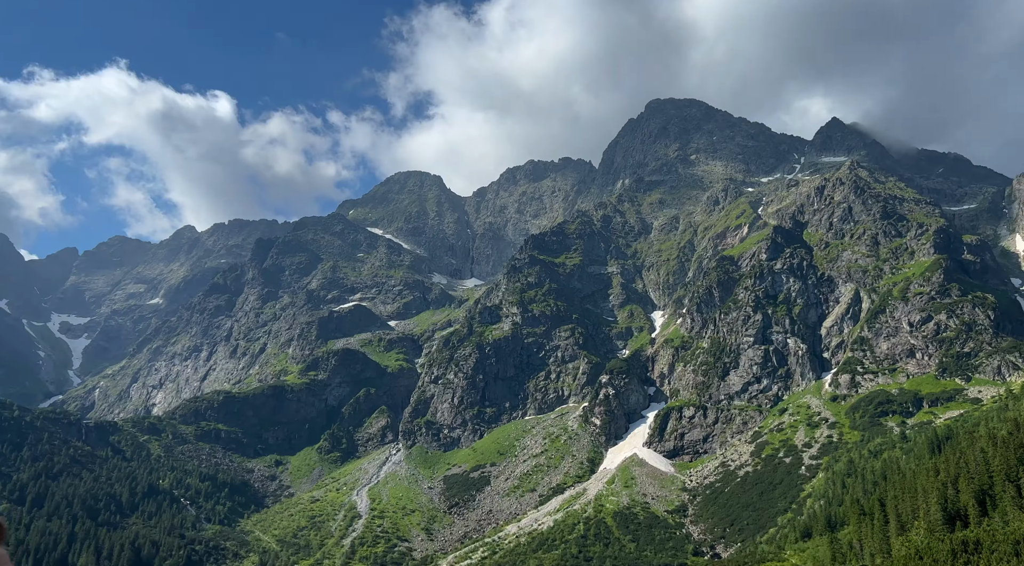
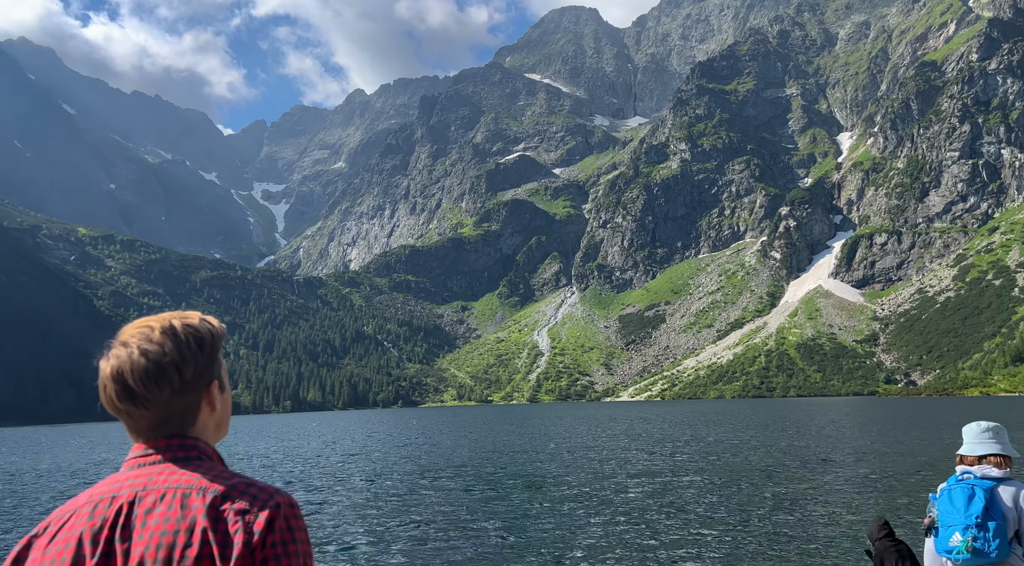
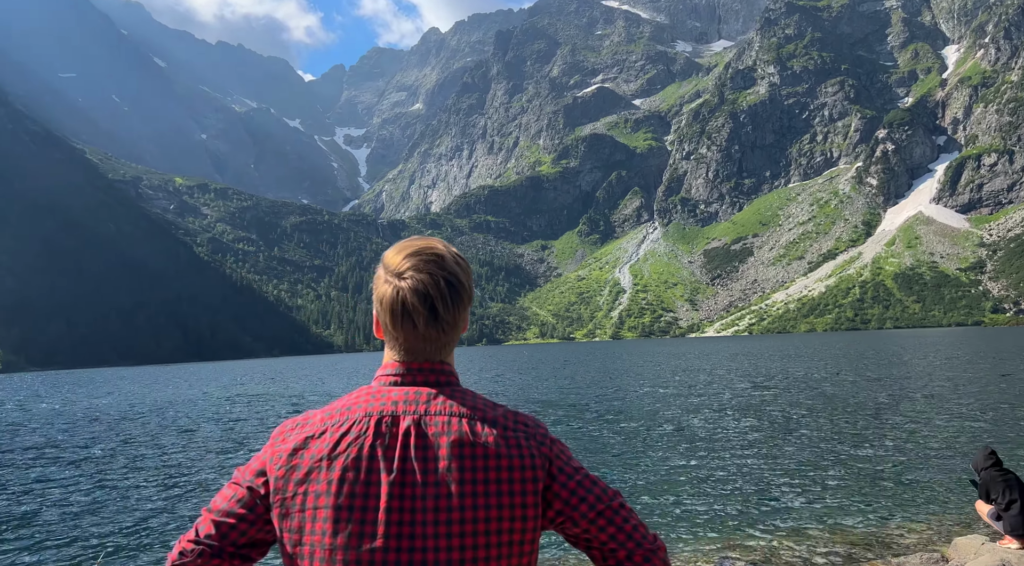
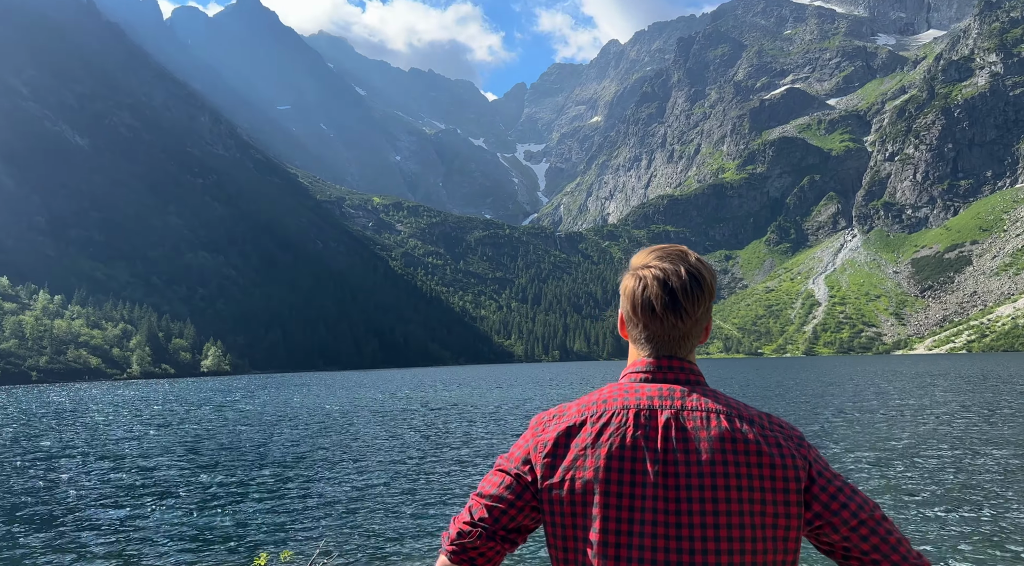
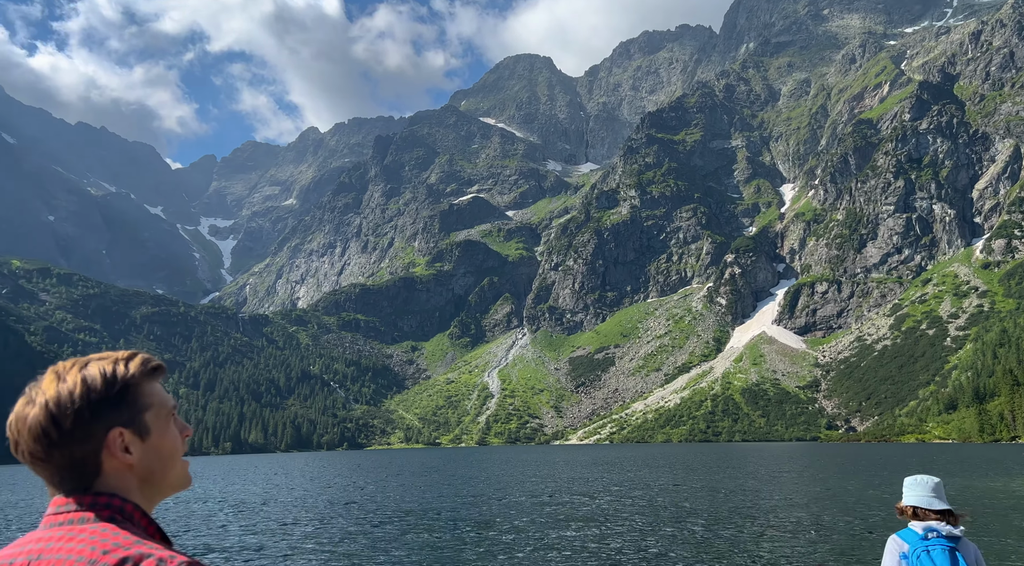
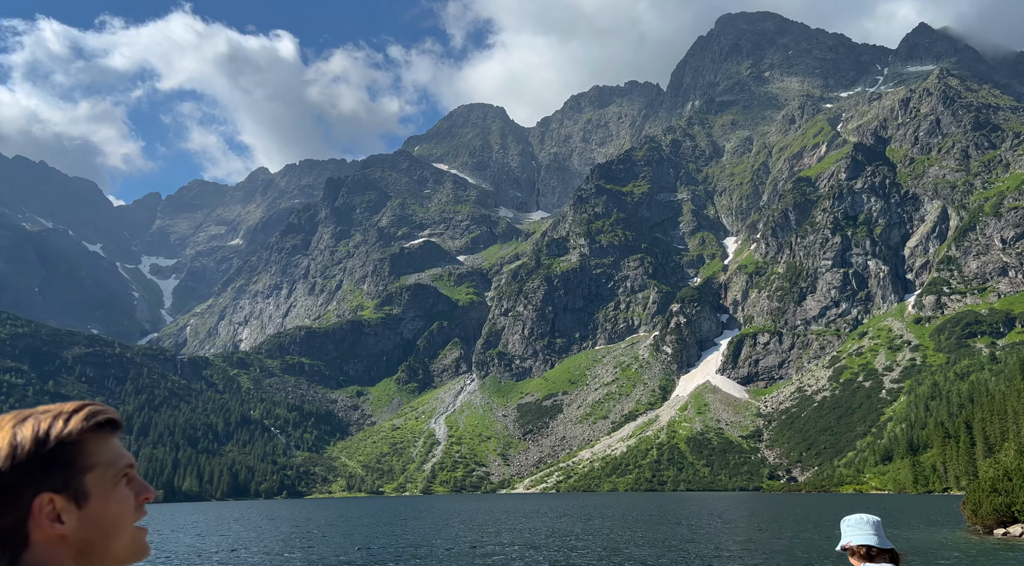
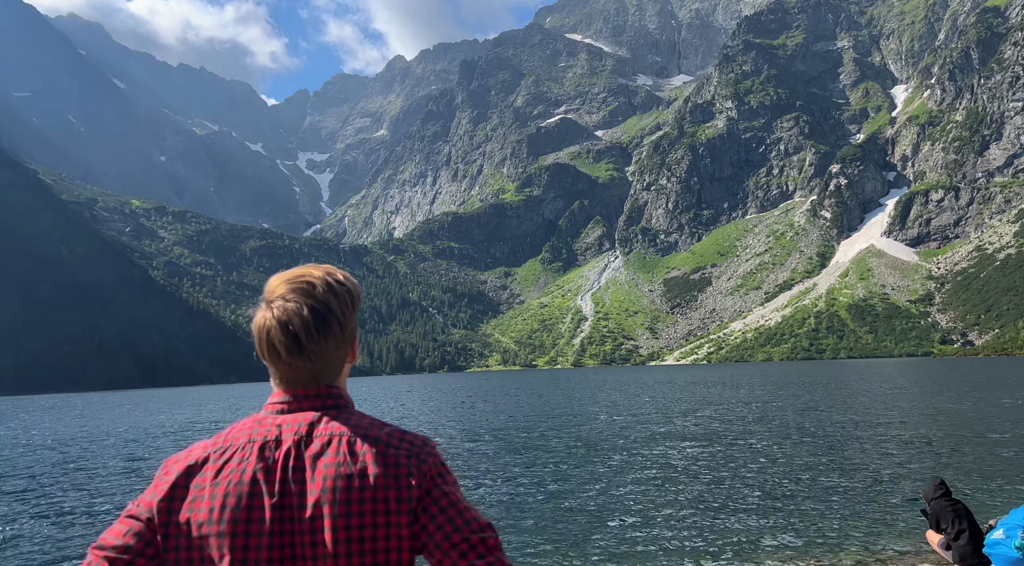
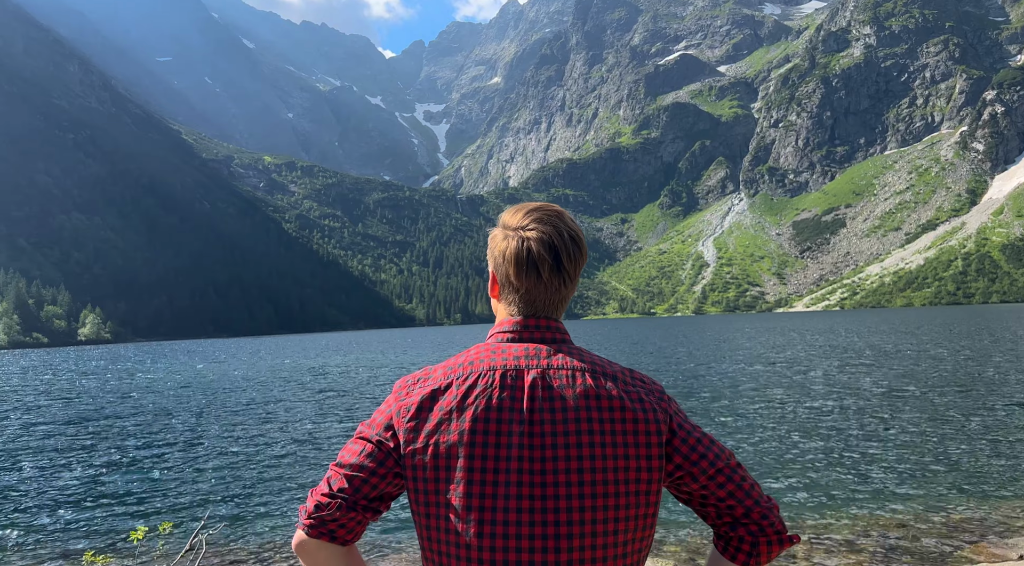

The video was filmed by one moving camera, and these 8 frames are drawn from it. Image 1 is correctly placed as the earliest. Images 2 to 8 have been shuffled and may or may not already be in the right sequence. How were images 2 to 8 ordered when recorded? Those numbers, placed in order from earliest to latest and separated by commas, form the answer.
6, 5, 2, 7, 3, 8, 4
